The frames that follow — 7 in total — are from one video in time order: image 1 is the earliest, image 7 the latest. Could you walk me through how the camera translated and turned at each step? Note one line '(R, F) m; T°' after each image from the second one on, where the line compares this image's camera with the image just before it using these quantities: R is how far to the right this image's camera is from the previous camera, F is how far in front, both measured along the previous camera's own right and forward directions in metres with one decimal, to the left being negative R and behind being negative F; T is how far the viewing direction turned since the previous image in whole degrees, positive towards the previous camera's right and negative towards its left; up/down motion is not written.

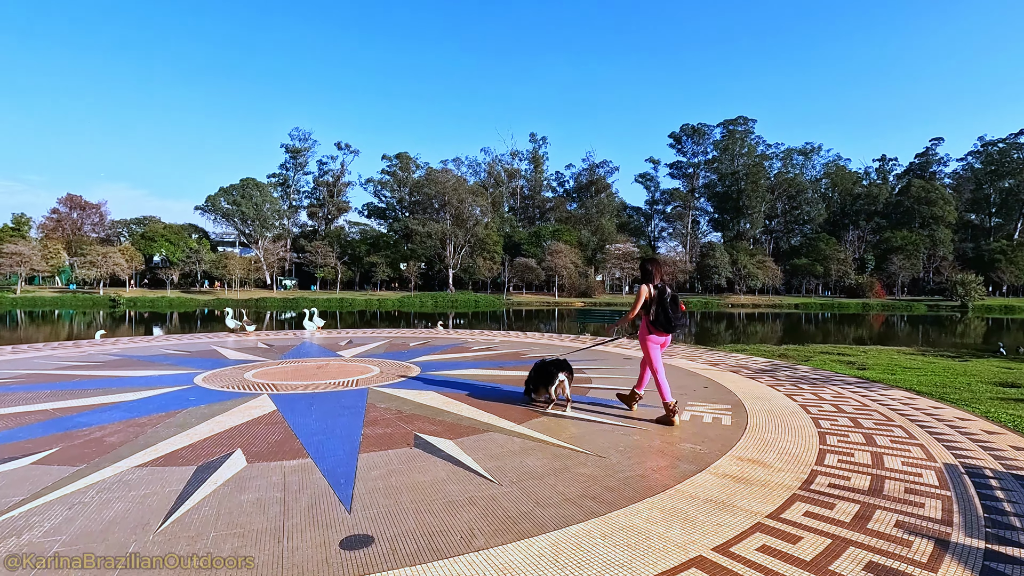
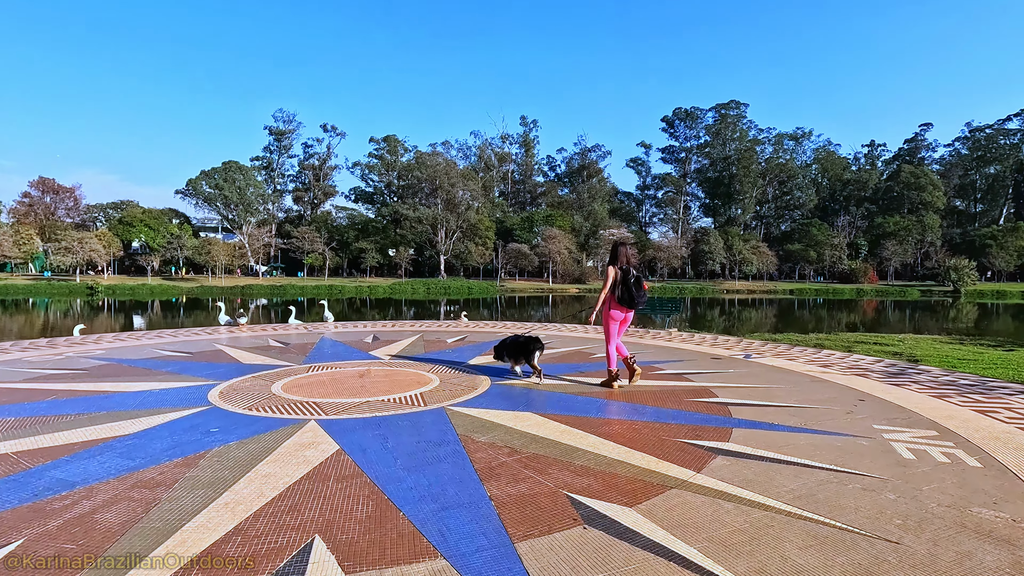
(-1.6, +2.0) m; +2°
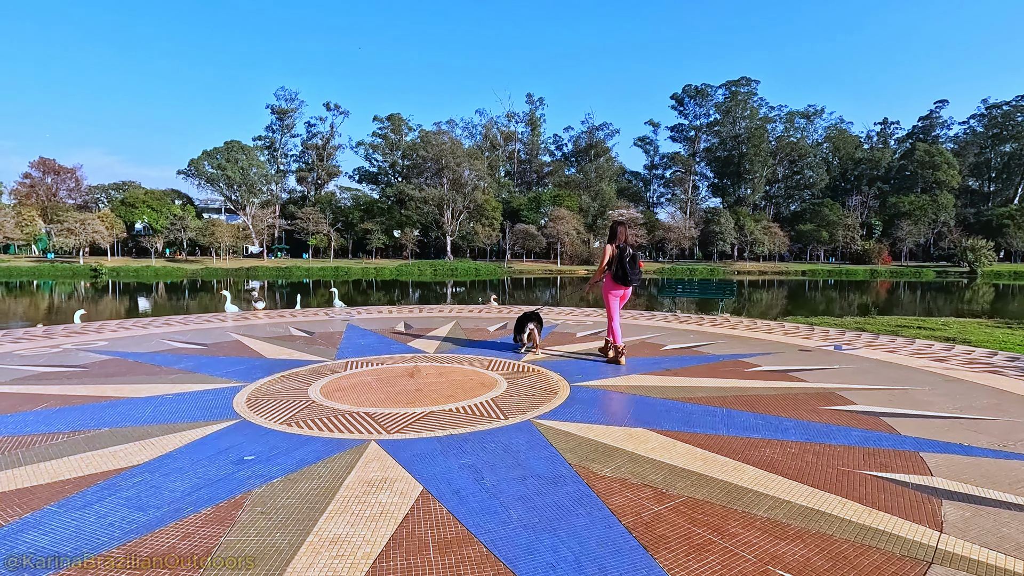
(-1.0, +1.4) m; 0°
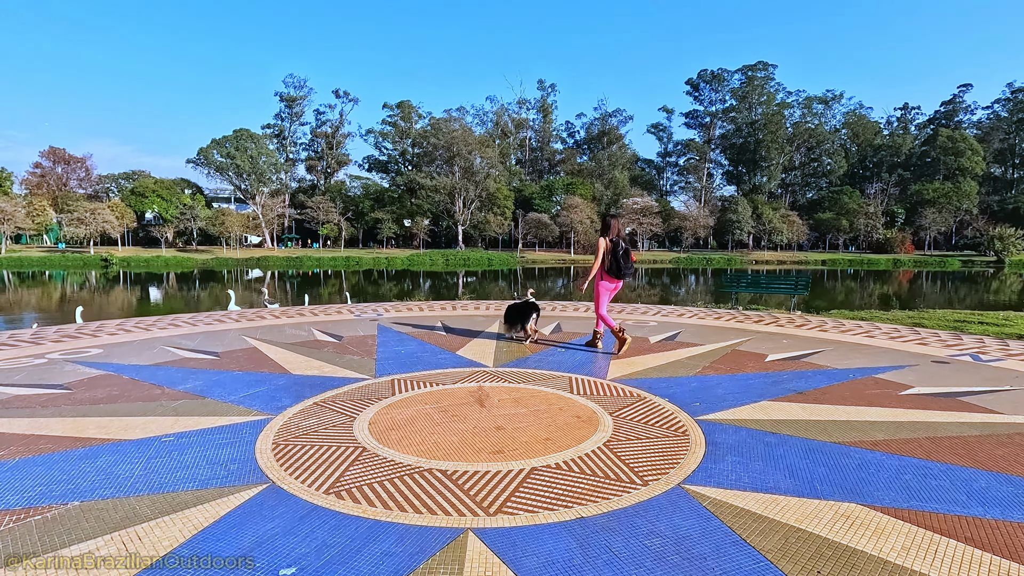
(-0.9, +1.6) m; -1°
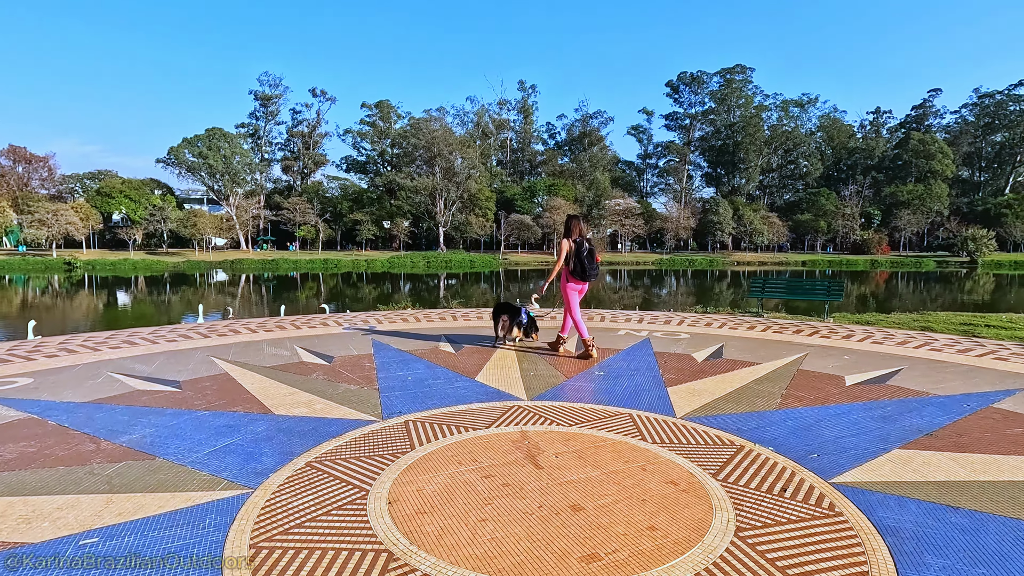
(-0.6, +1.4) m; +2°
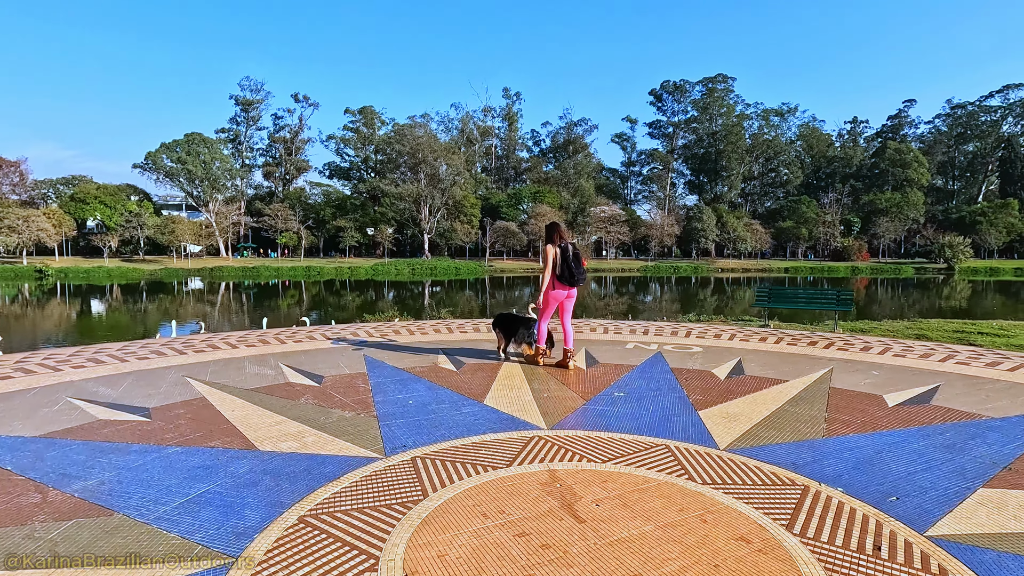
(-0.3, +0.6) m; +2°
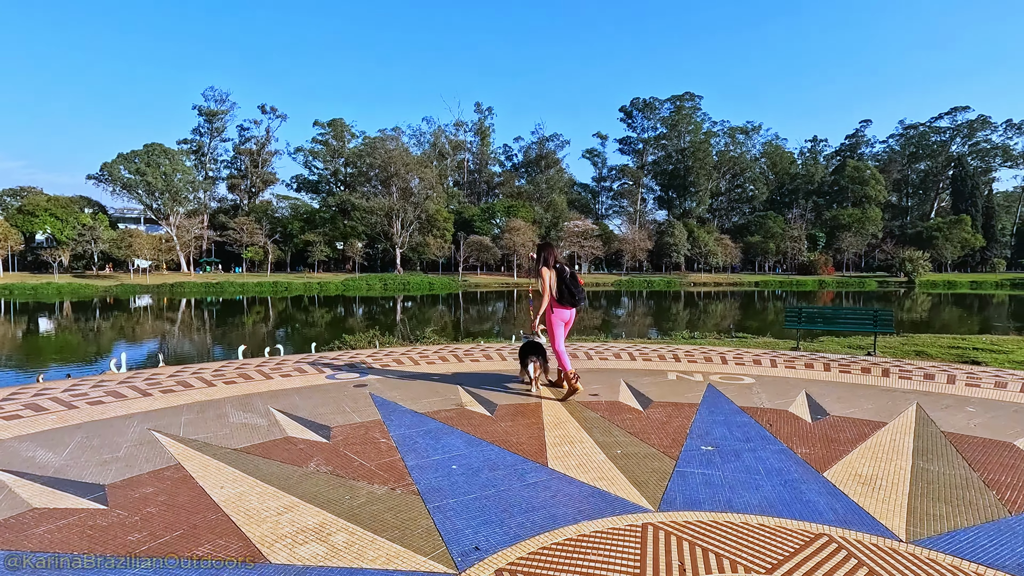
(-0.9, +1.3) m; +3°
